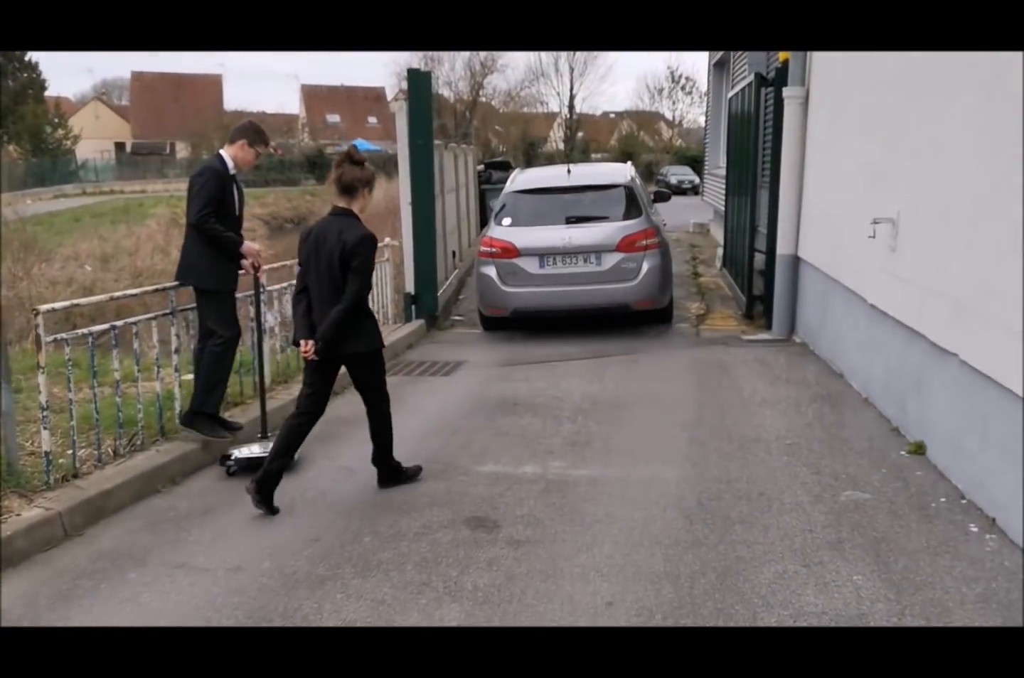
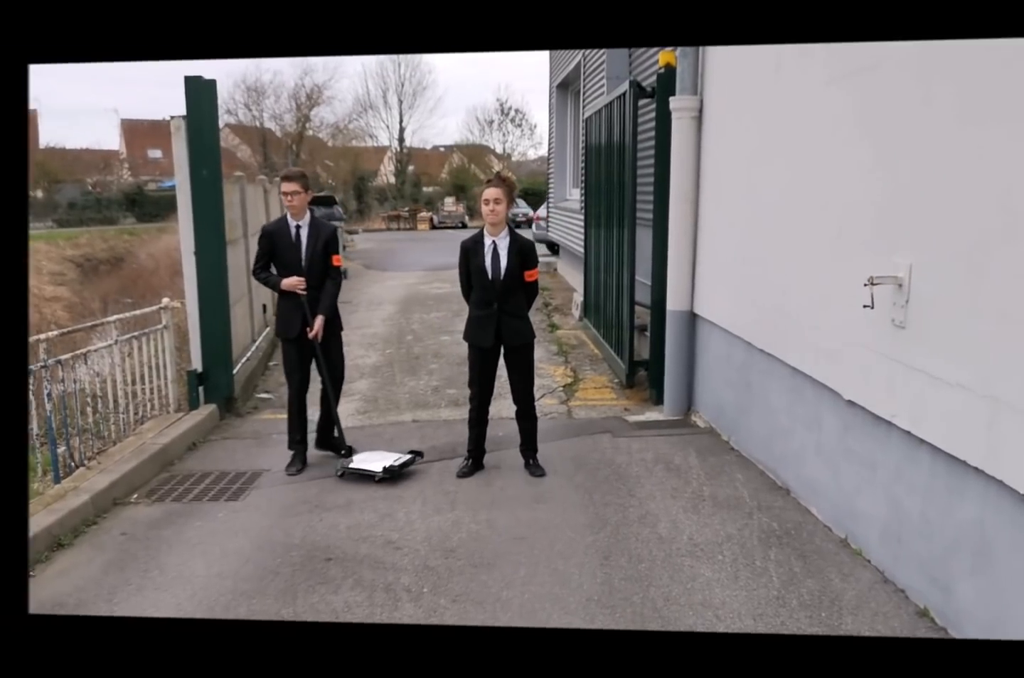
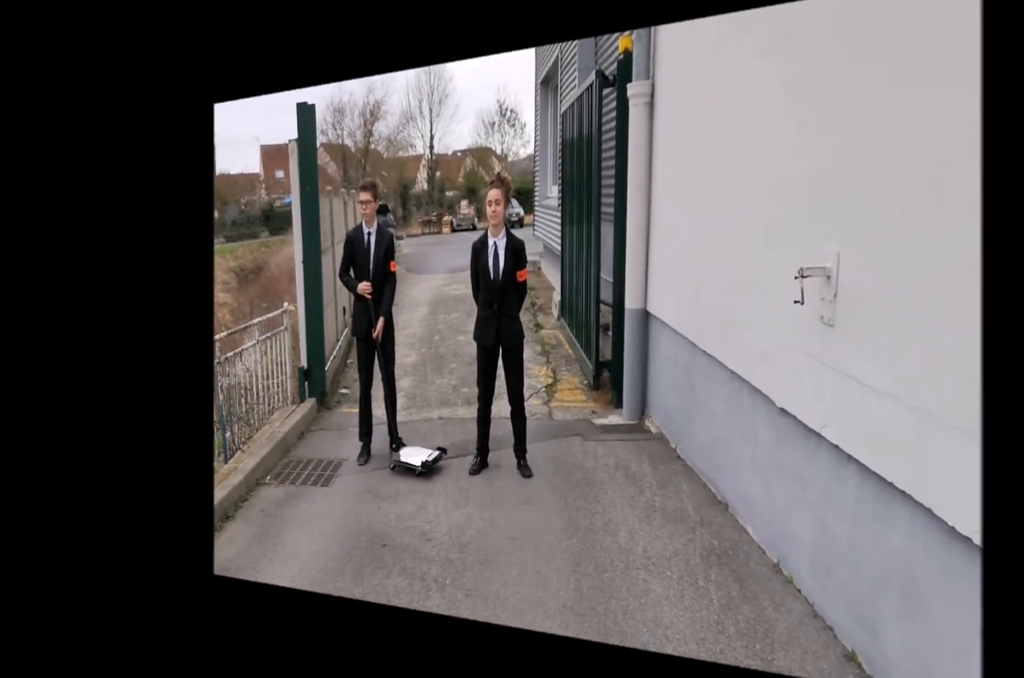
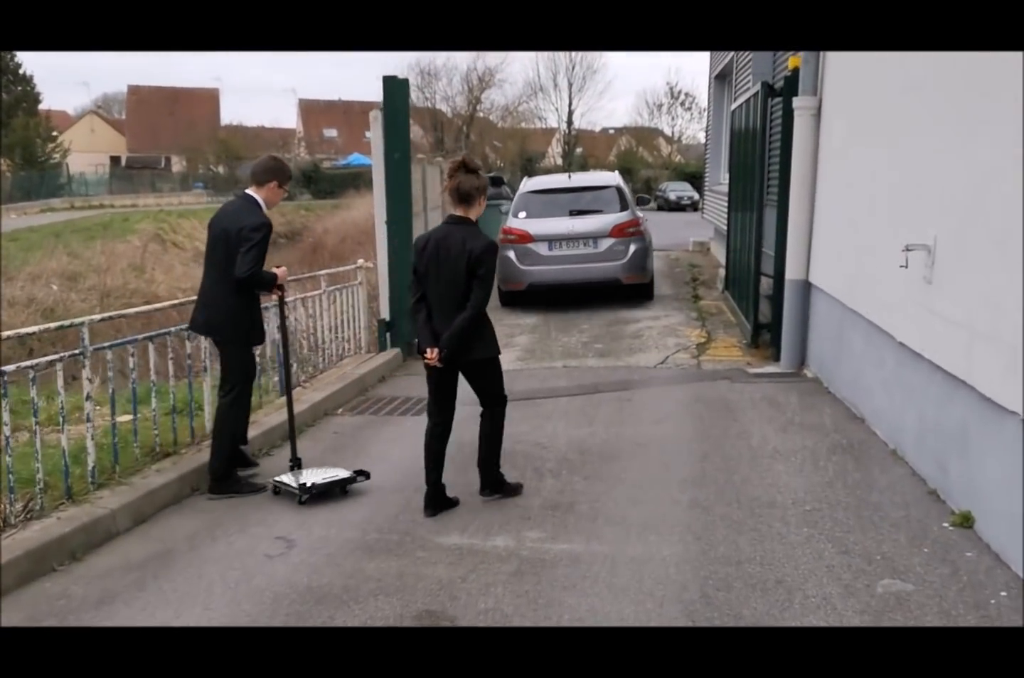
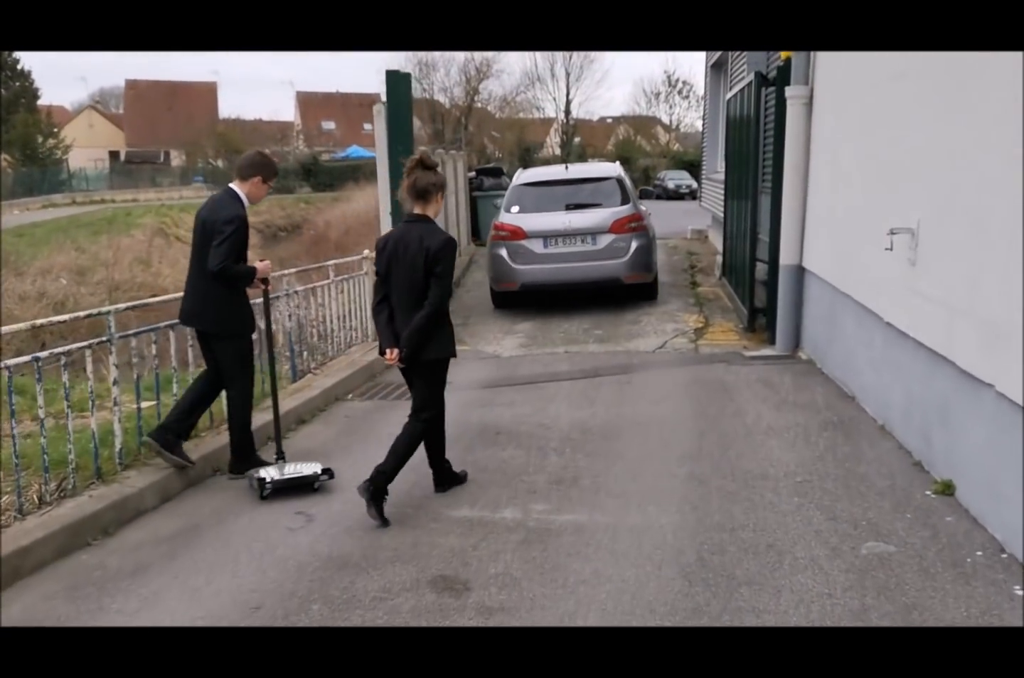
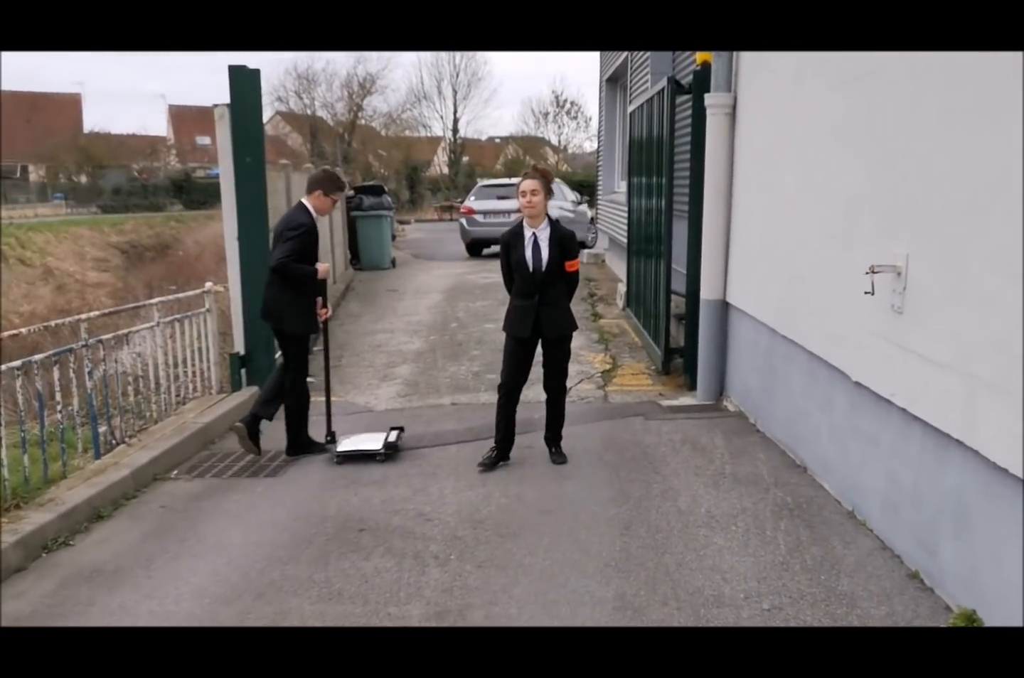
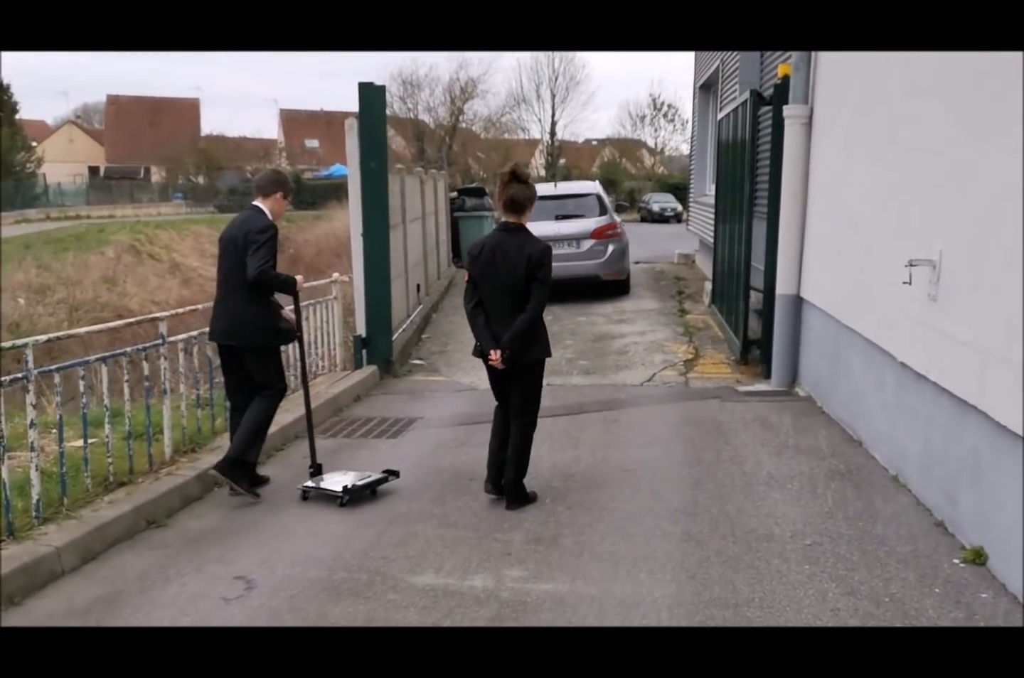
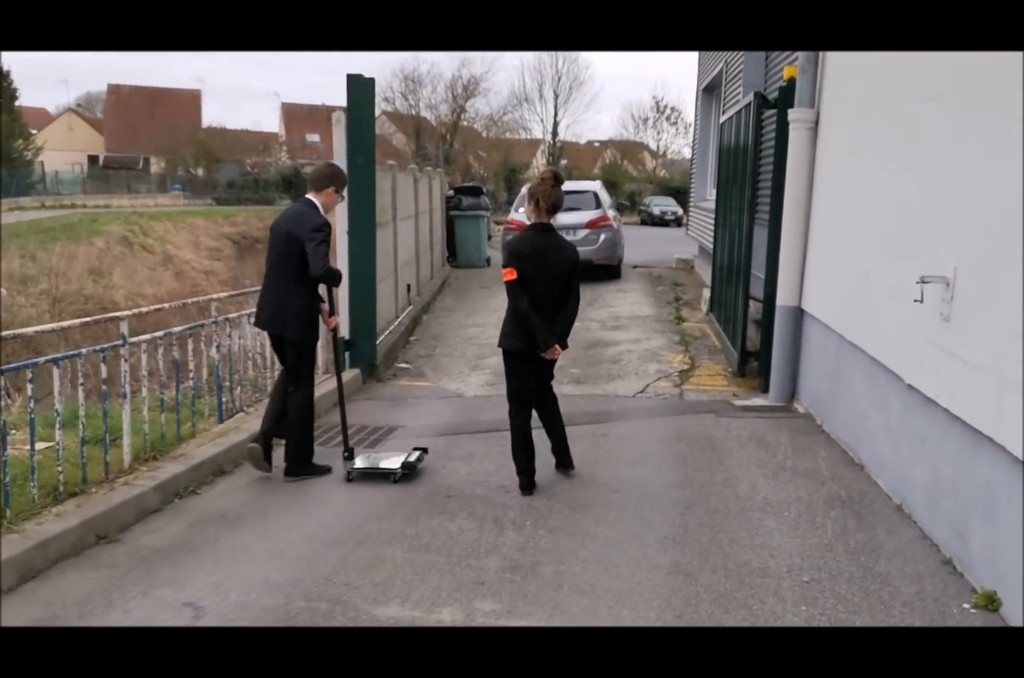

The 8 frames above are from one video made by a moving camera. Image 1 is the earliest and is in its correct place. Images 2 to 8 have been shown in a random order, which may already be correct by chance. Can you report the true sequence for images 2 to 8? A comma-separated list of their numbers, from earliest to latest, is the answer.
5, 4, 7, 8, 6, 2, 3
